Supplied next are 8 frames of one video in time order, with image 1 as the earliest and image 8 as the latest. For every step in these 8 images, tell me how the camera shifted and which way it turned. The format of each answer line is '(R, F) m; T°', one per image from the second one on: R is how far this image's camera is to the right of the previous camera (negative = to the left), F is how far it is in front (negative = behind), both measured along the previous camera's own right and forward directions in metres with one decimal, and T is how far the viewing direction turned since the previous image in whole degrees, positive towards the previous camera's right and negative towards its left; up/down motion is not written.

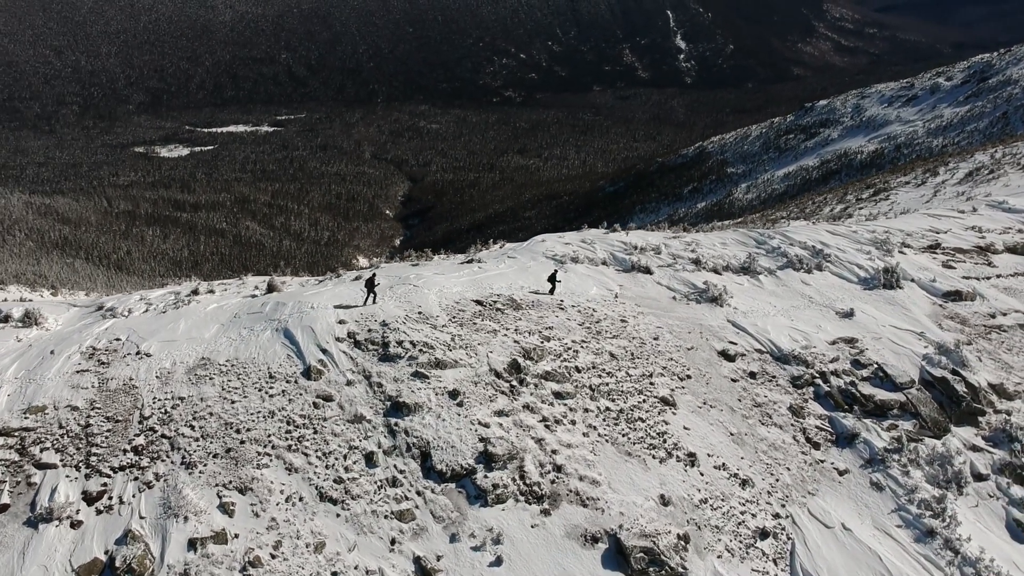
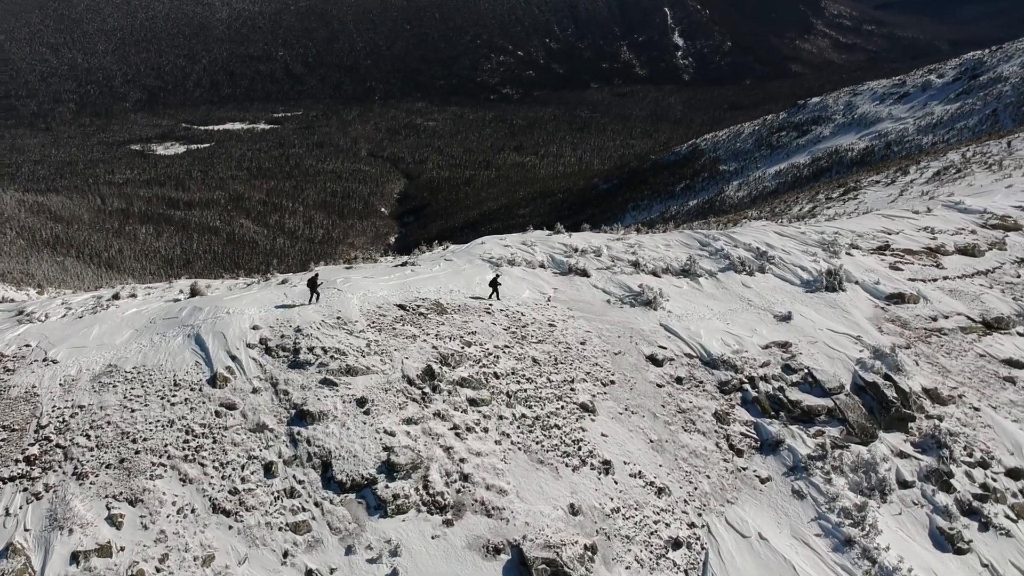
(+1.5, +0.3) m; 0°
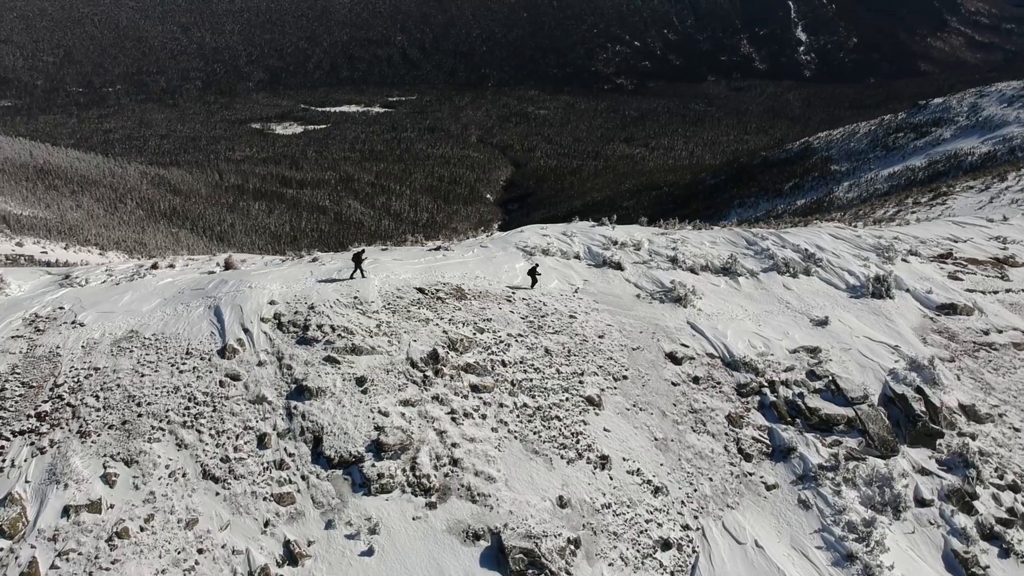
(+1.7, +0.1) m; -6°
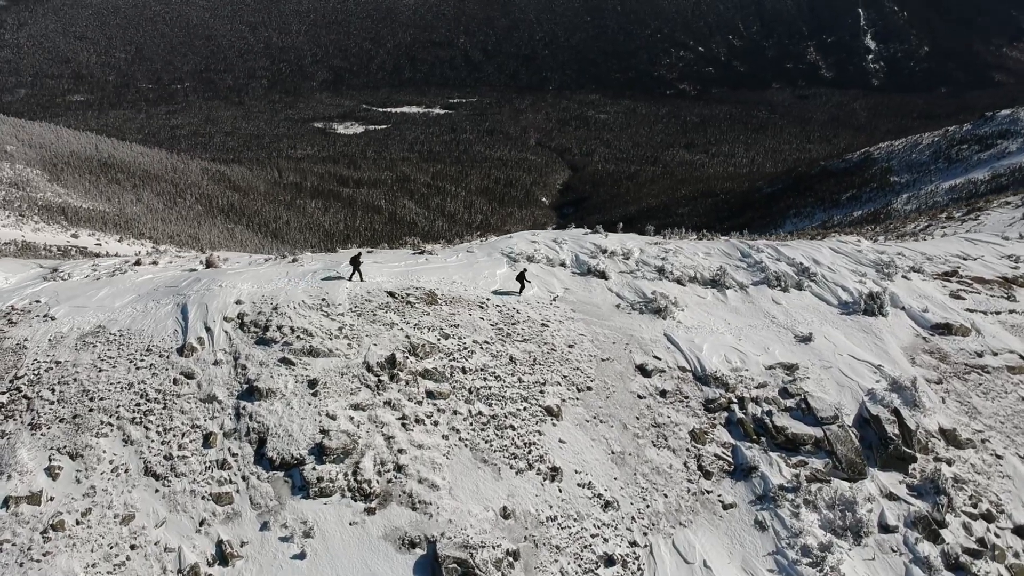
(+1.7, +0.2) m; -3°
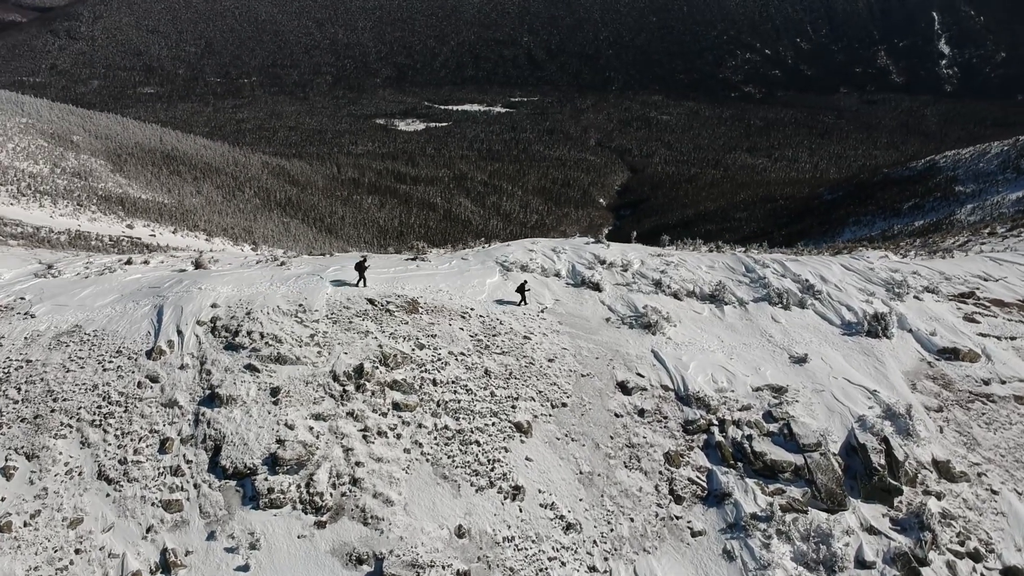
(+1.5, +0.4) m; -3°
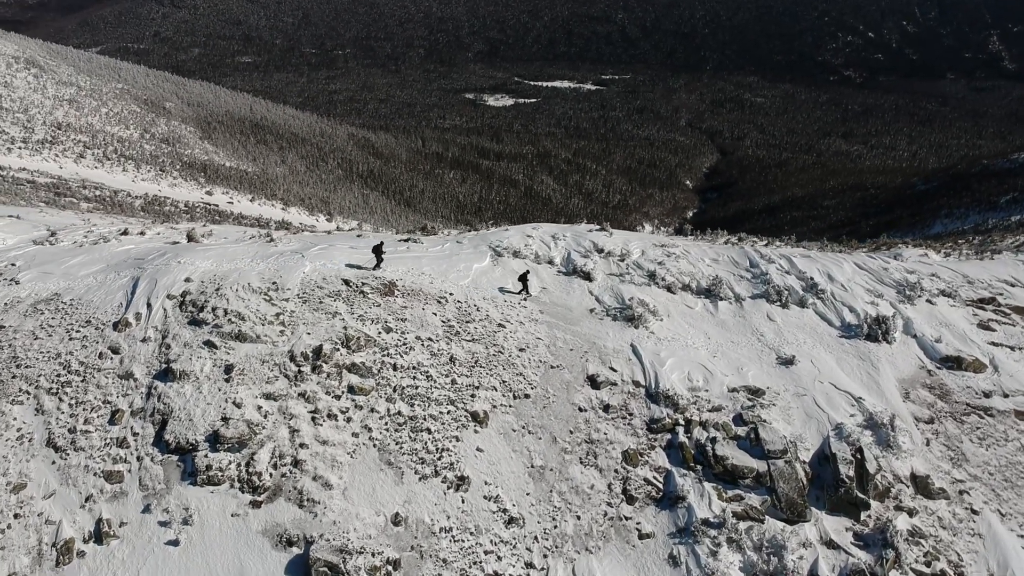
(+2.1, +0.4) m; -5°
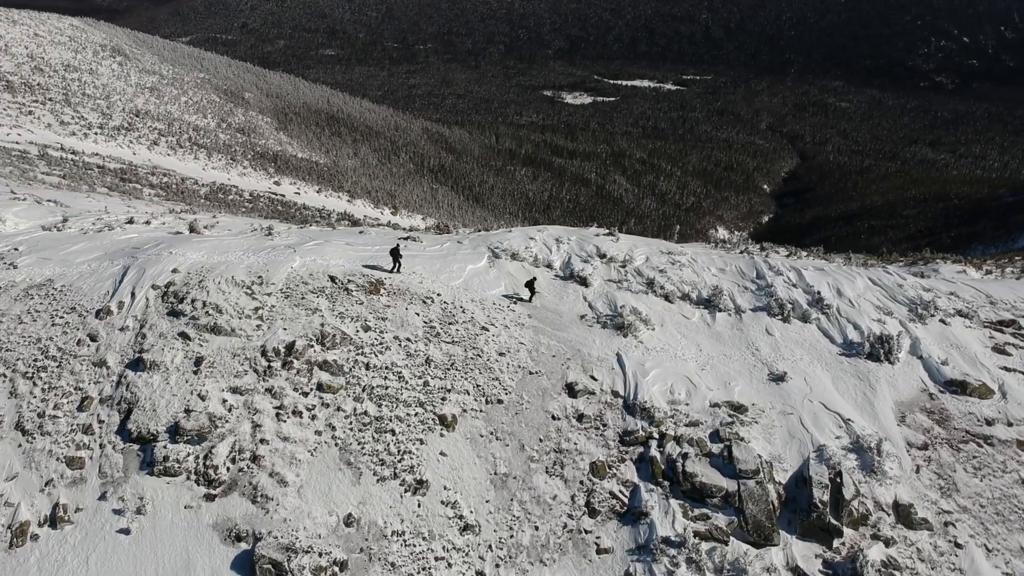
(+1.7, +0.3) m; -4°
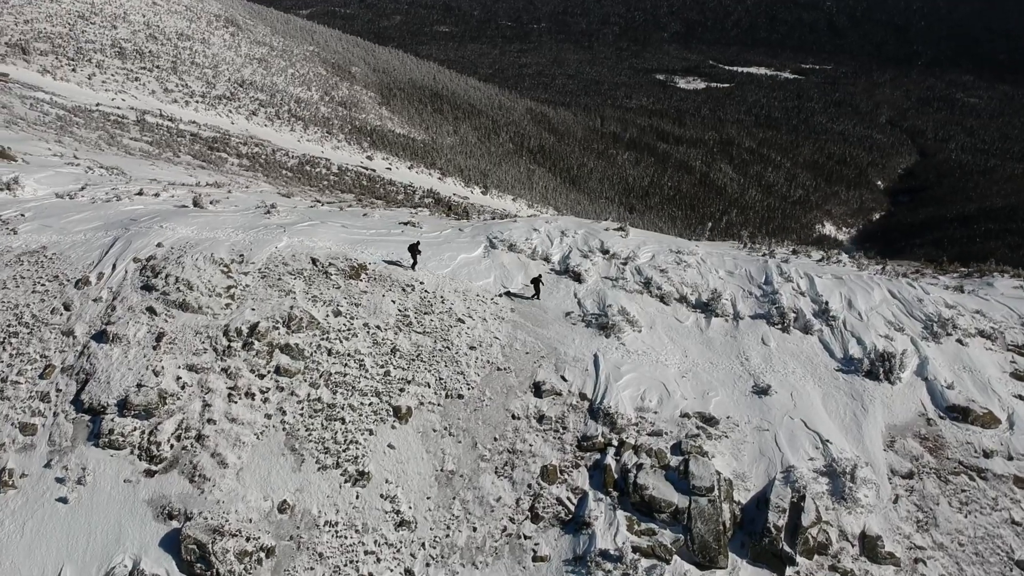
(+2.3, +0.6) m; -6°
